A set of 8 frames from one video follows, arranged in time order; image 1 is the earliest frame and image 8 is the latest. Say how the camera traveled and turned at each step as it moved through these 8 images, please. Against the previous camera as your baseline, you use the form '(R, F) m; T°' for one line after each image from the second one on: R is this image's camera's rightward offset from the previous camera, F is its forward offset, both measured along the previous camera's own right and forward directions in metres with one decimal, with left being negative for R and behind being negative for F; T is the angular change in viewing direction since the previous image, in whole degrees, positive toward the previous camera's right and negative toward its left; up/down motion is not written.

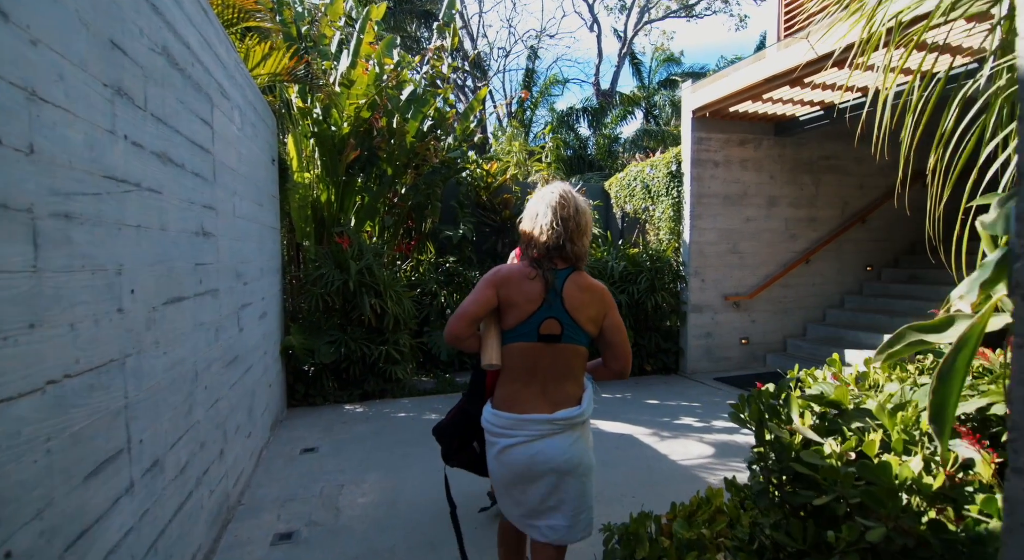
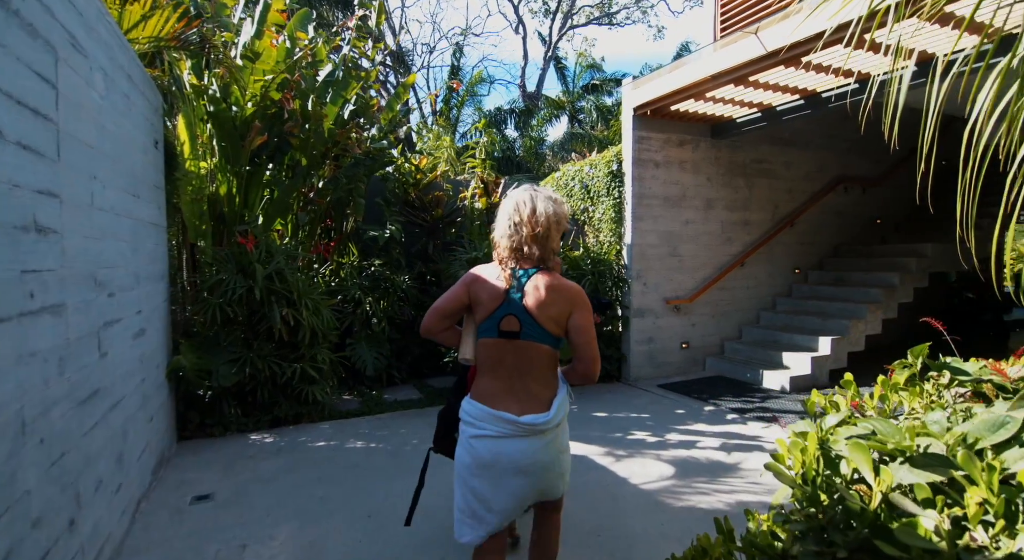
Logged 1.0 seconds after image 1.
(-0.1, +0.5) m; +7°
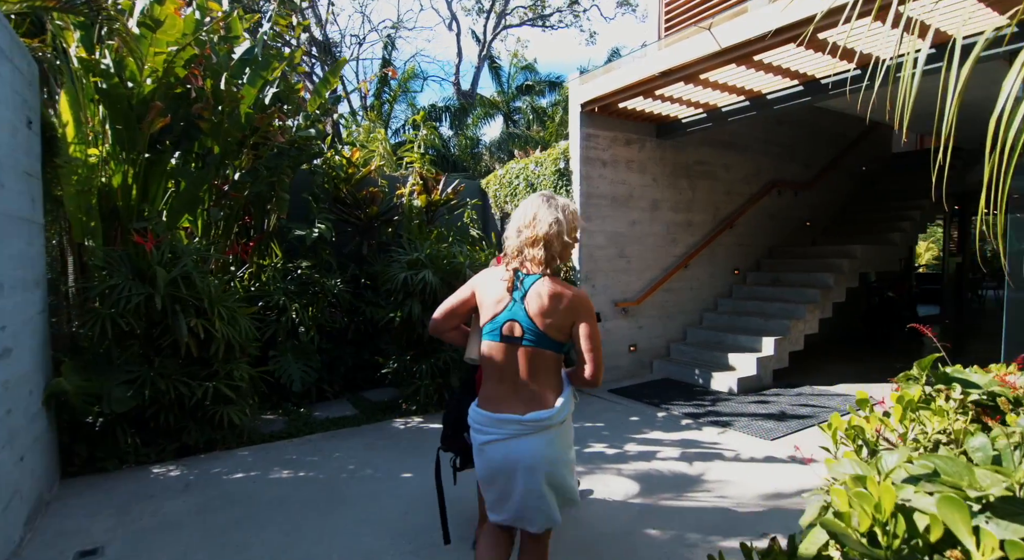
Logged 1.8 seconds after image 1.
(-0.1, +0.4) m; +6°
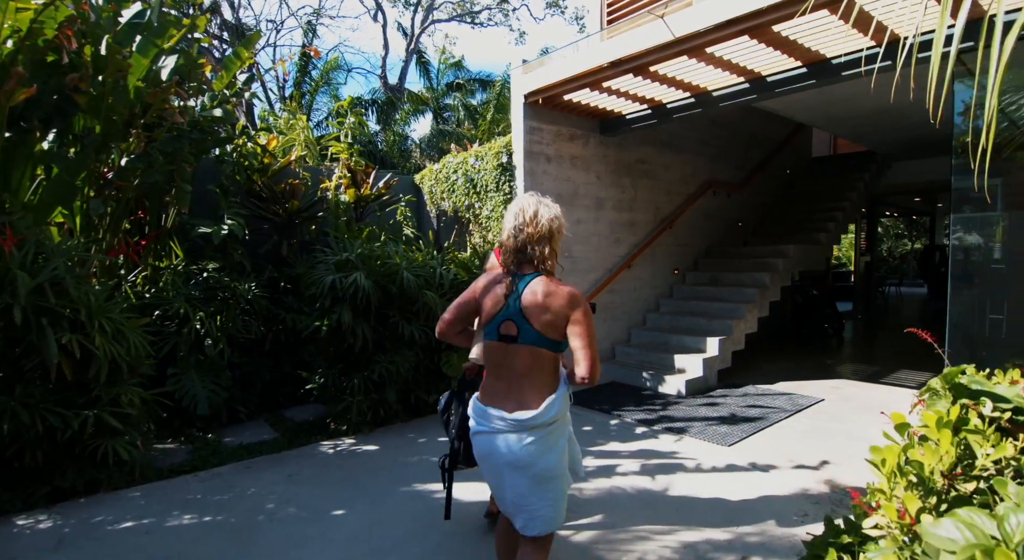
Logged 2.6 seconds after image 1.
(-0.1, +0.4) m; +7°
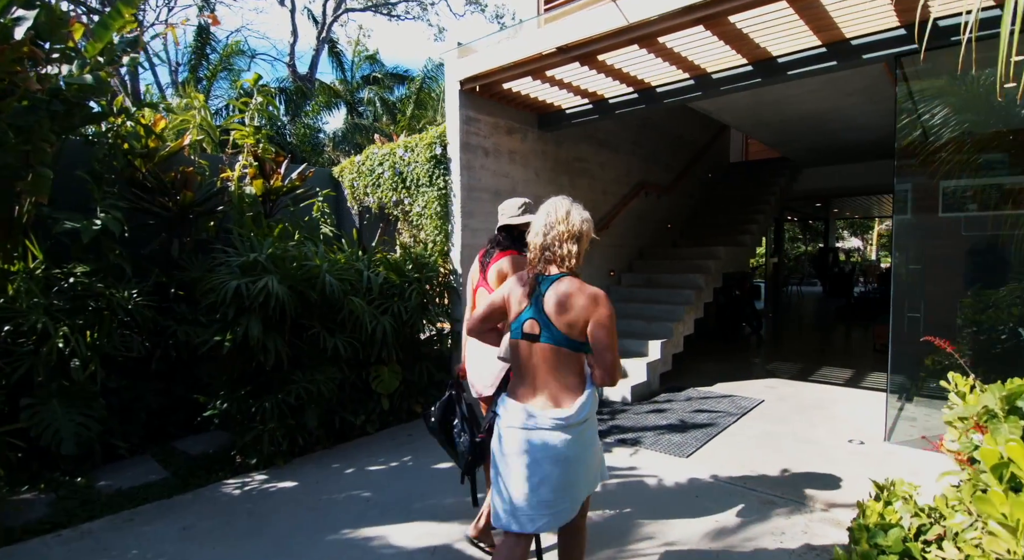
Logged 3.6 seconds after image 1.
(-0.2, +0.4) m; +8°
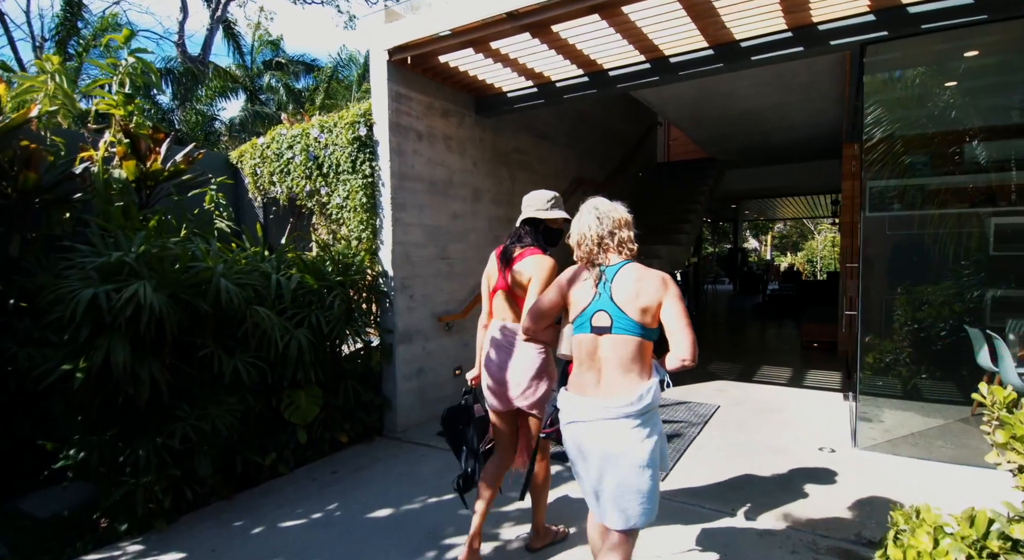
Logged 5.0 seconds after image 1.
(-0.2, +0.6) m; +8°
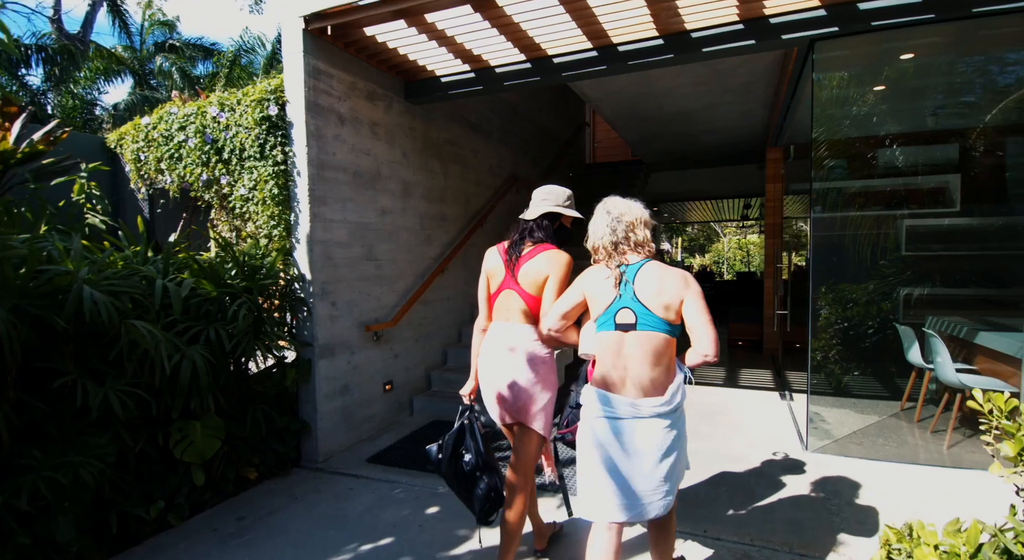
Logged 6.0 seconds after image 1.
(-0.1, +0.4) m; +8°
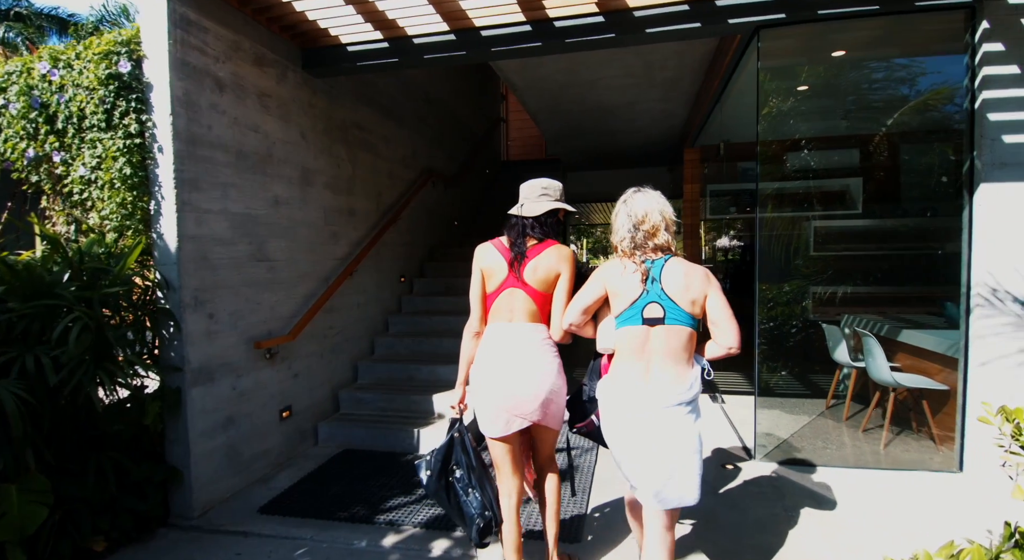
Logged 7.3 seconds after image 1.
(-0.1, +0.5) m; +9°
